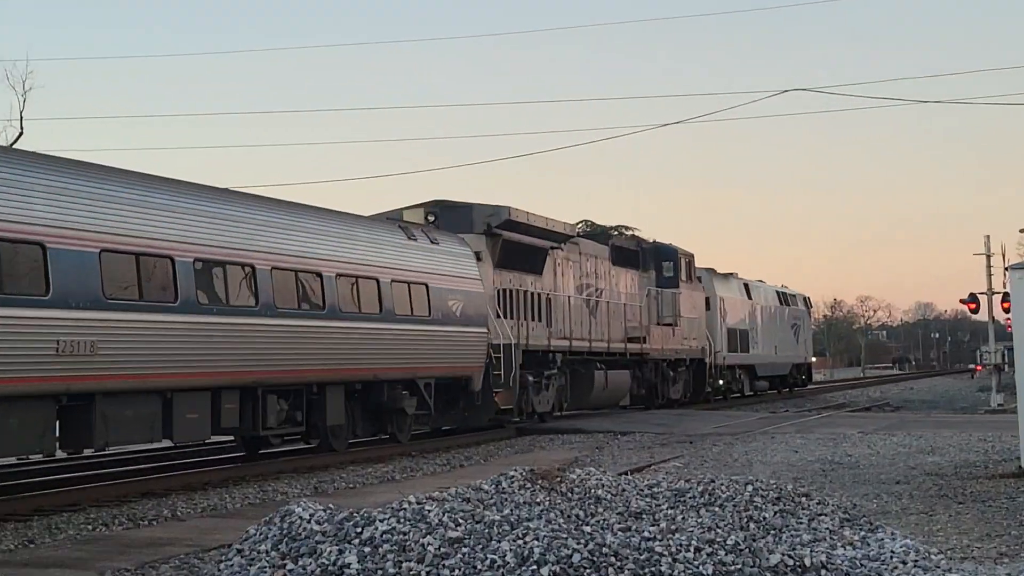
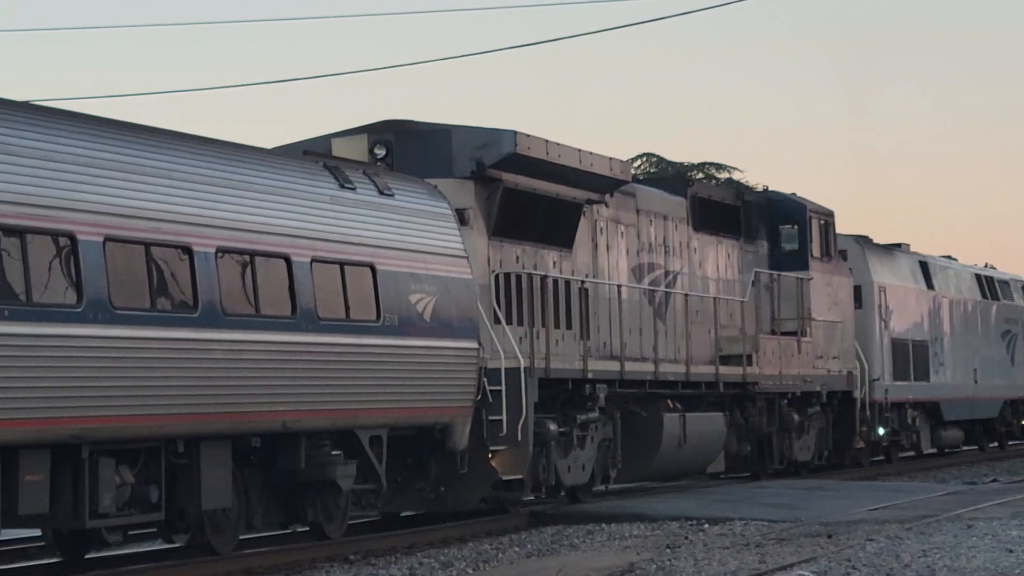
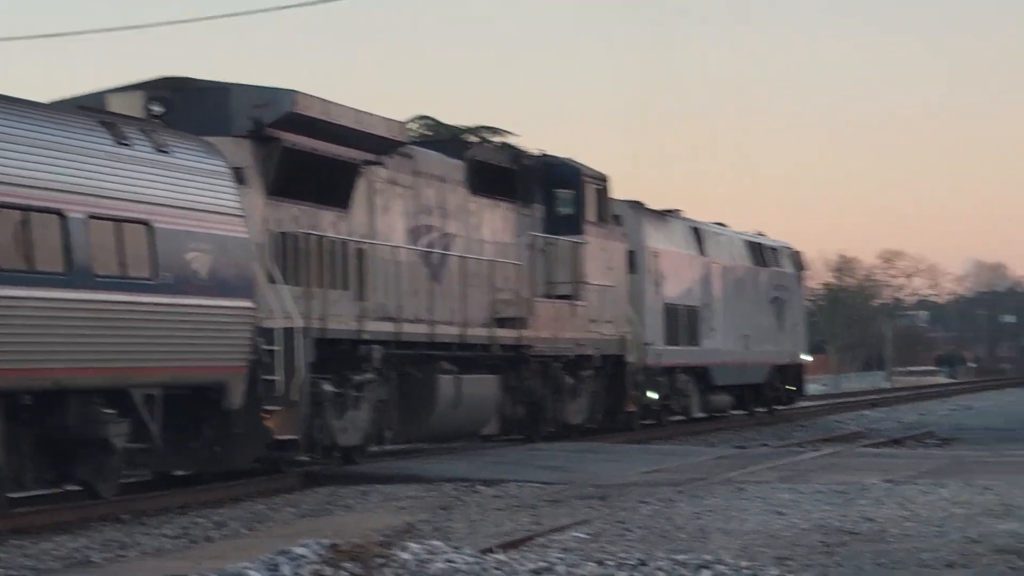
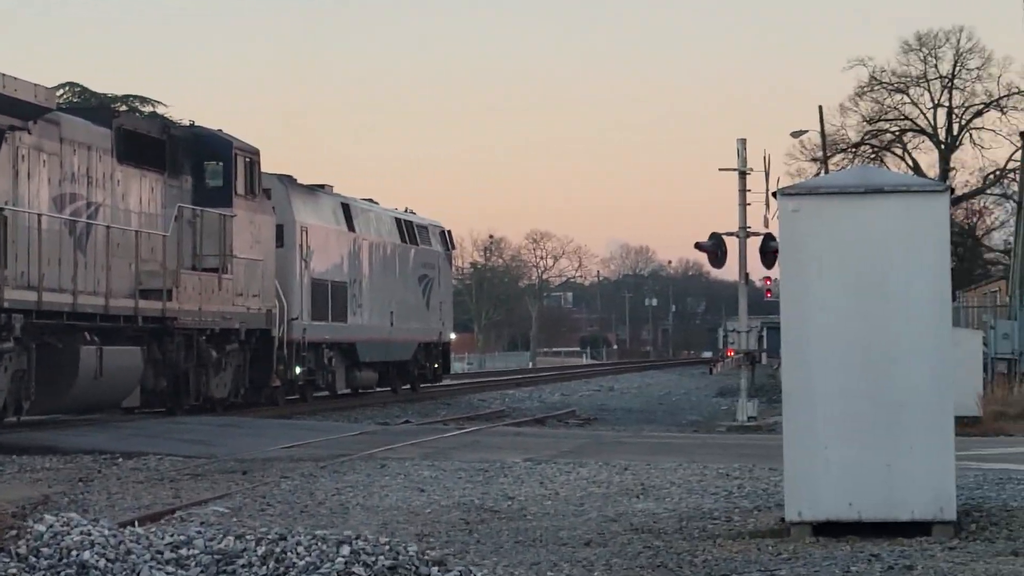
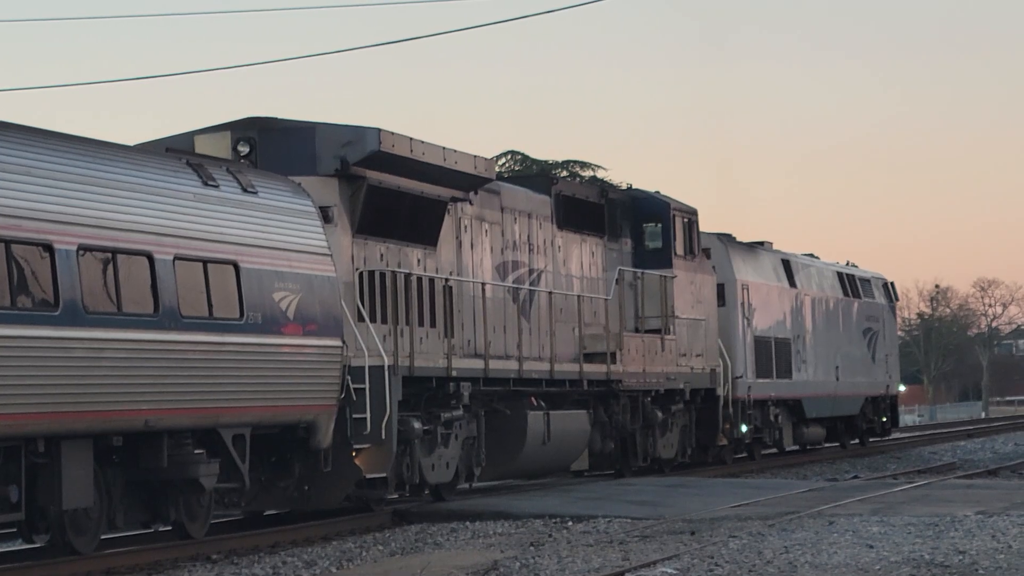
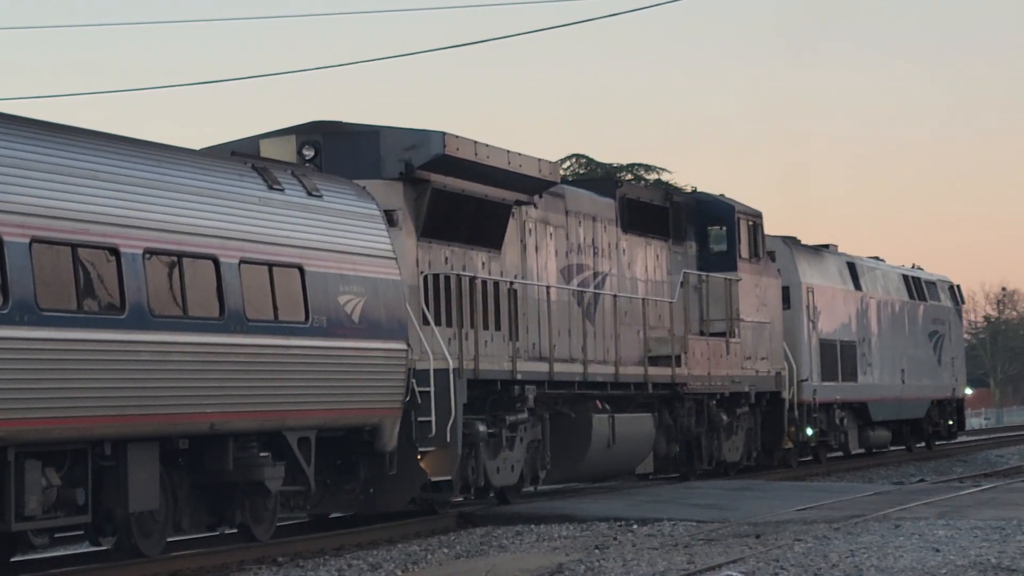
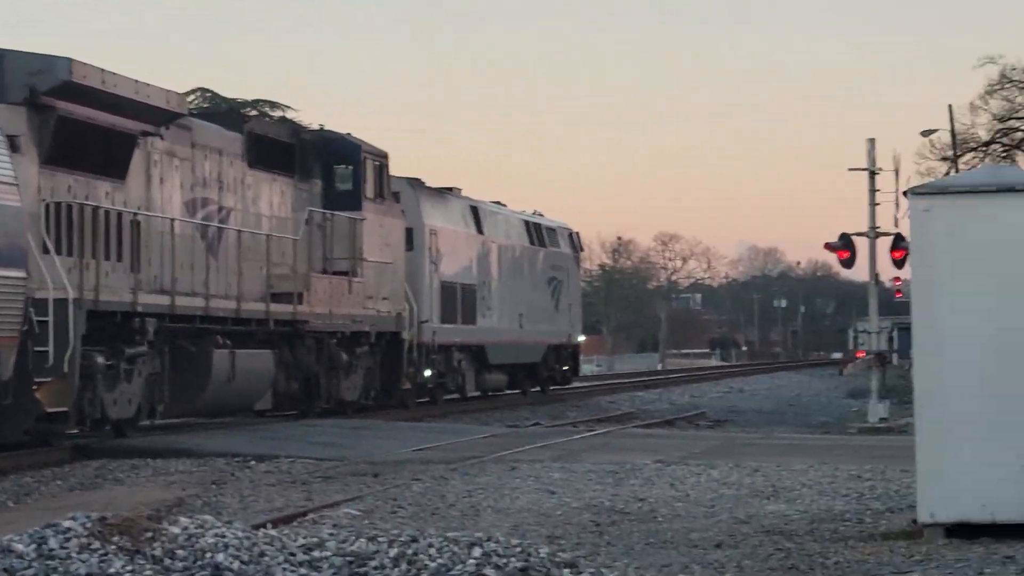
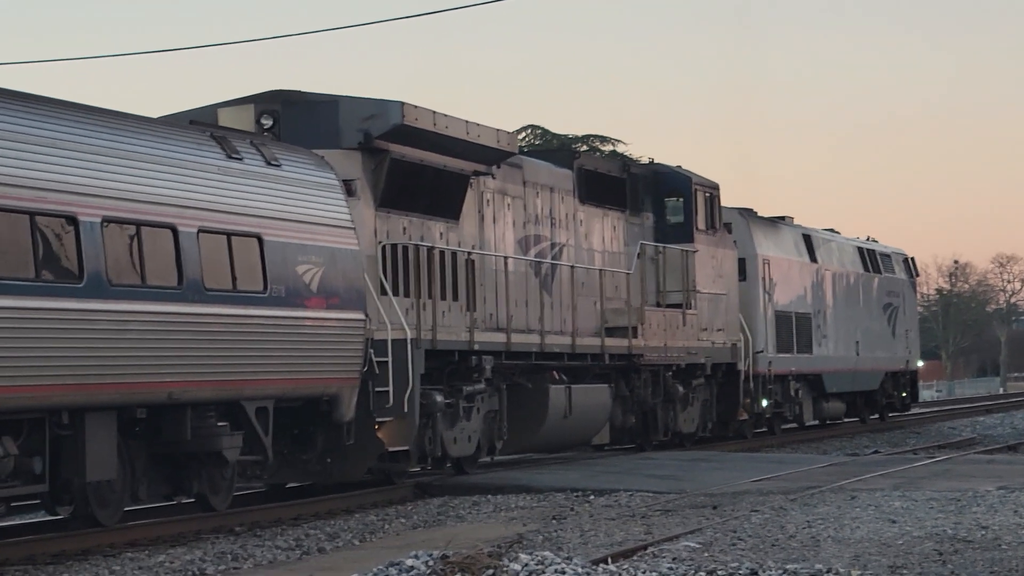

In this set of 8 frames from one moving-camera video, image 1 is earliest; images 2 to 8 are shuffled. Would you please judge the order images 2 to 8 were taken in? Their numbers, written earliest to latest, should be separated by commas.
2, 6, 5, 8, 3, 7, 4
